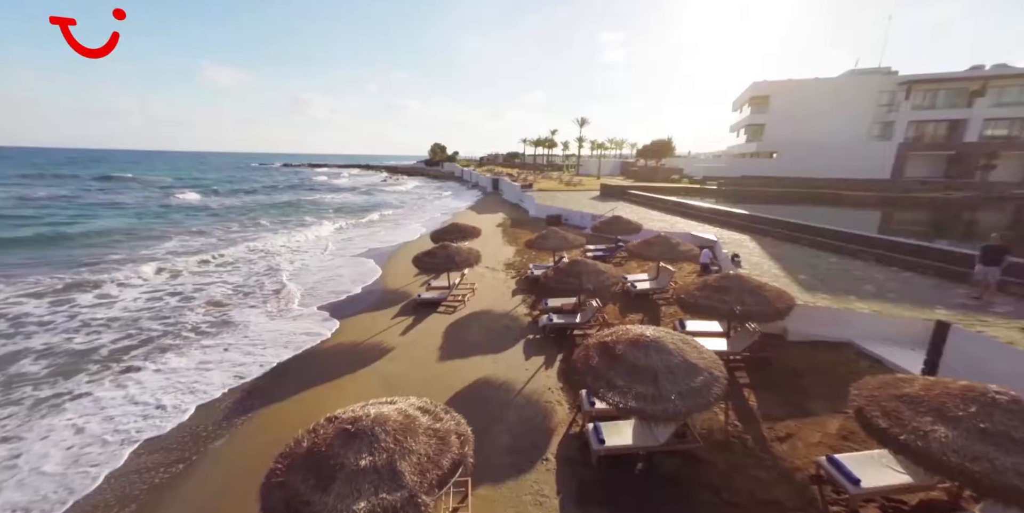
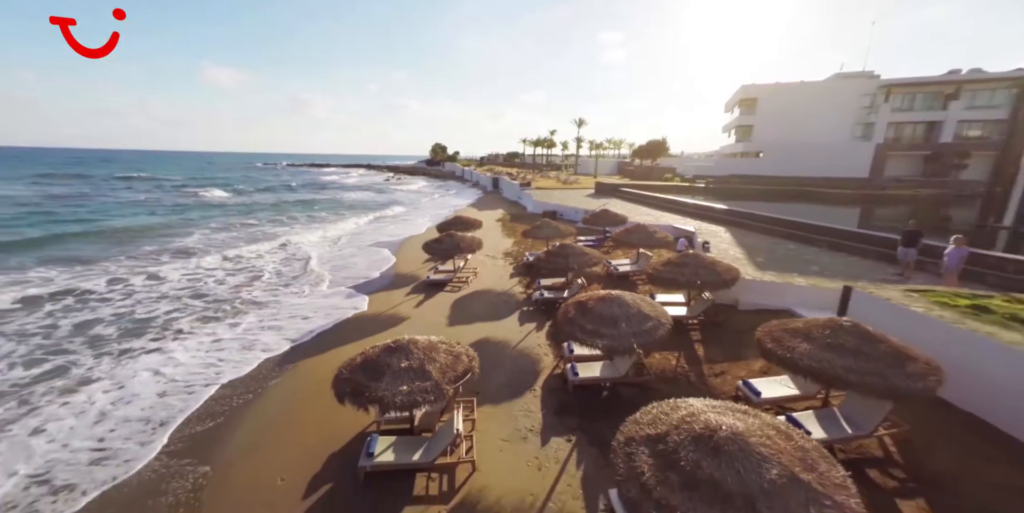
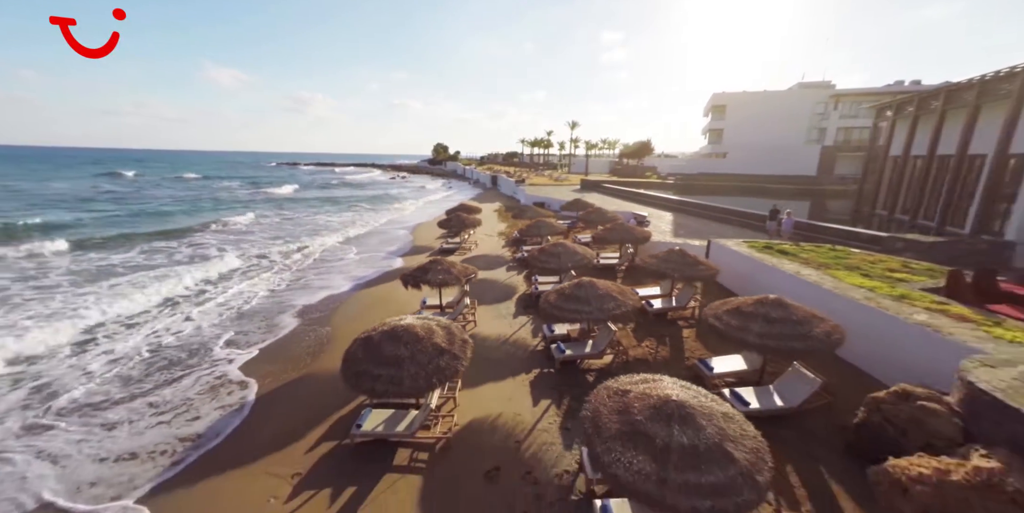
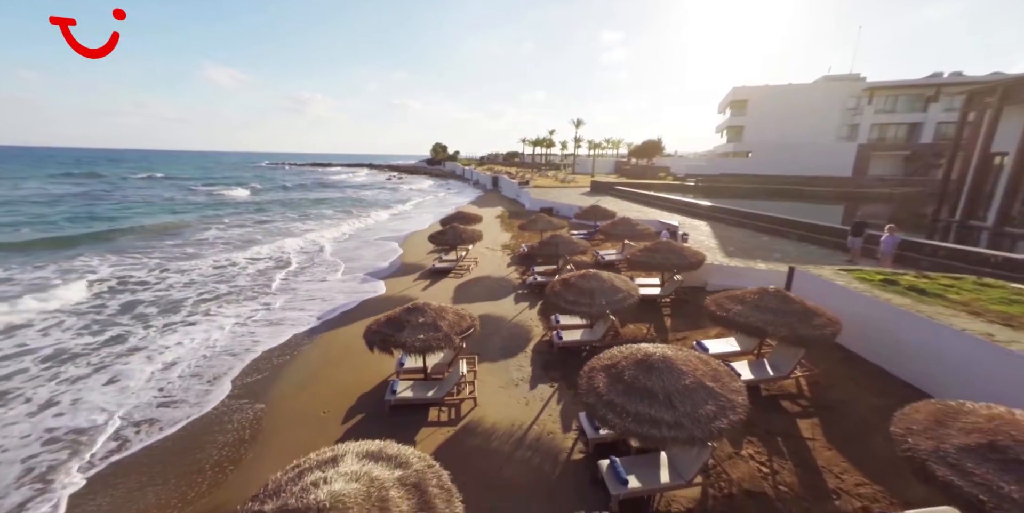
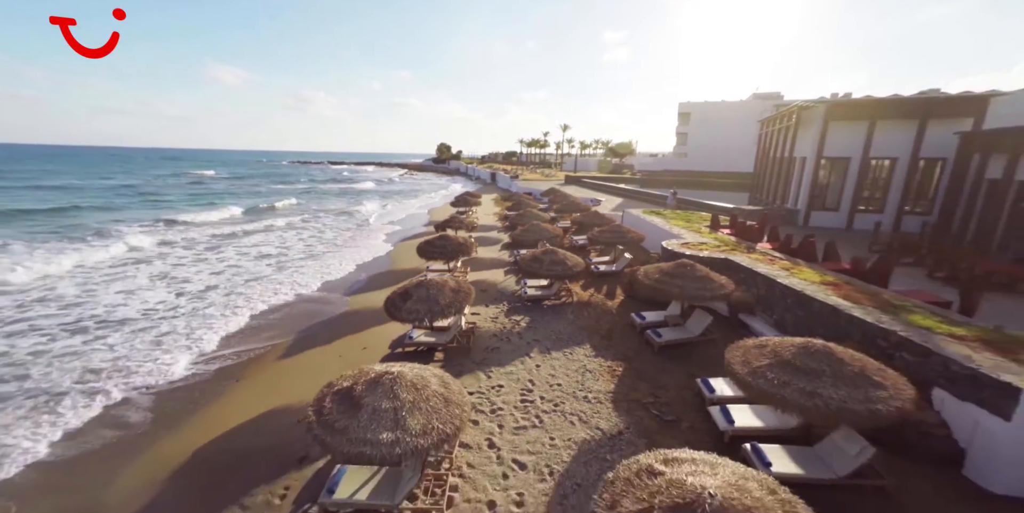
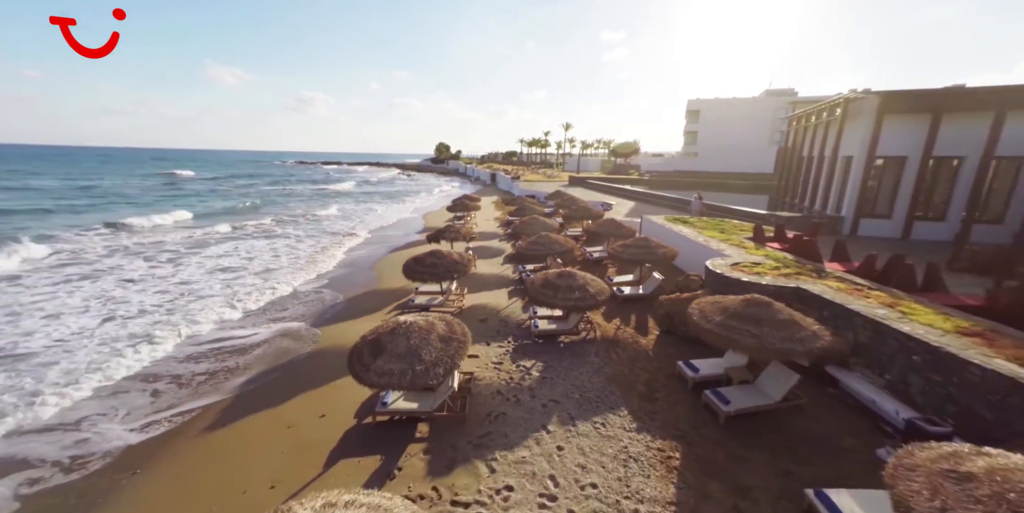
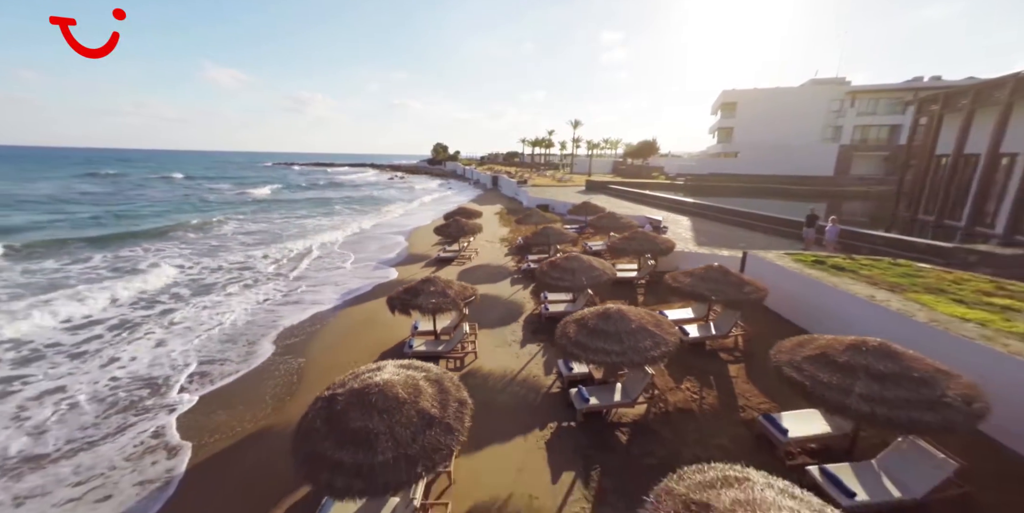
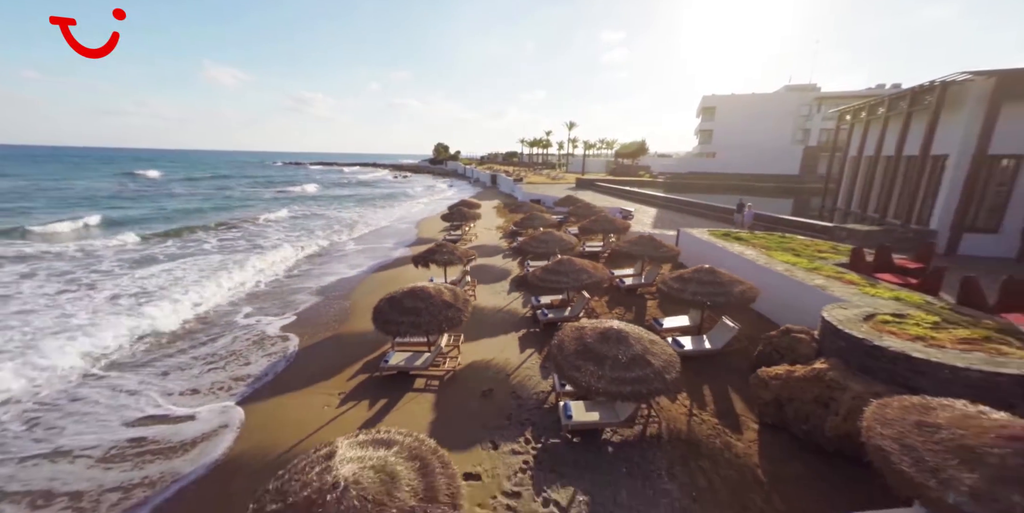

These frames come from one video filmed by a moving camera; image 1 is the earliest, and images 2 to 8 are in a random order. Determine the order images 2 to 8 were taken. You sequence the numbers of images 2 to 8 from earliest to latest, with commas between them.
2, 4, 7, 3, 8, 6, 5
